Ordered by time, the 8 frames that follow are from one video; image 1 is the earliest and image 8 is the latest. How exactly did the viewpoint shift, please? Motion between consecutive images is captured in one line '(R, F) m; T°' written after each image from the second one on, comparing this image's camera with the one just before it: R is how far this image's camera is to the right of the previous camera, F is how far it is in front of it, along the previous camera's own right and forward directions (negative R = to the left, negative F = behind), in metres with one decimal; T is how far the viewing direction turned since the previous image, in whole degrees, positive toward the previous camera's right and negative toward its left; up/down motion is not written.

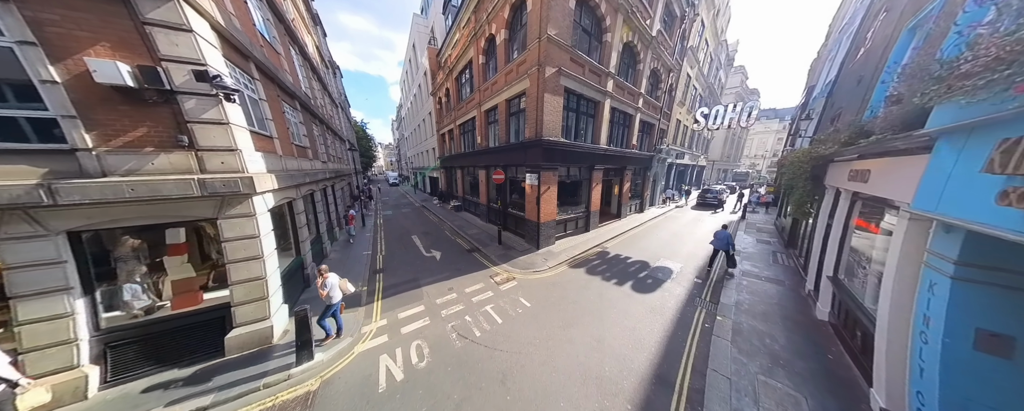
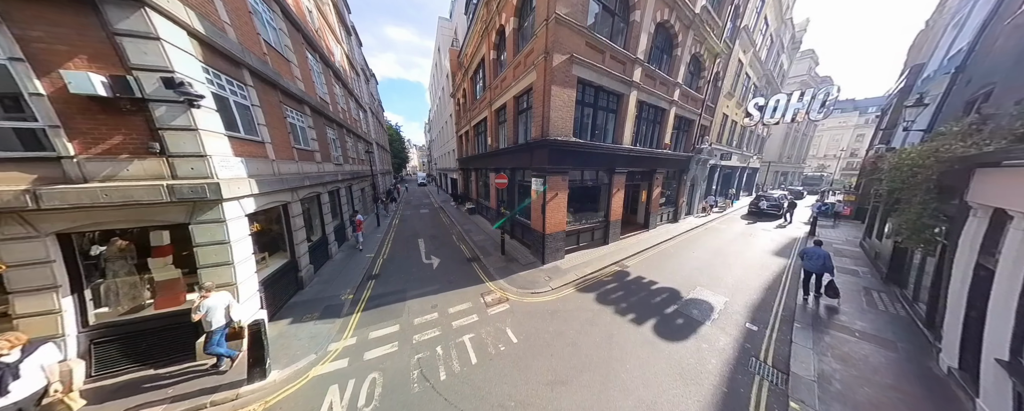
(+0.7, +0.9) m; -7°
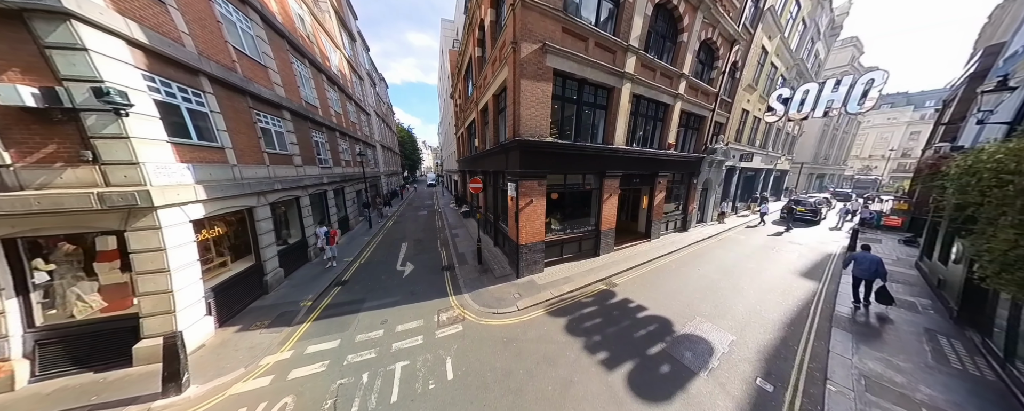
(+1.2, +0.7) m; -3°
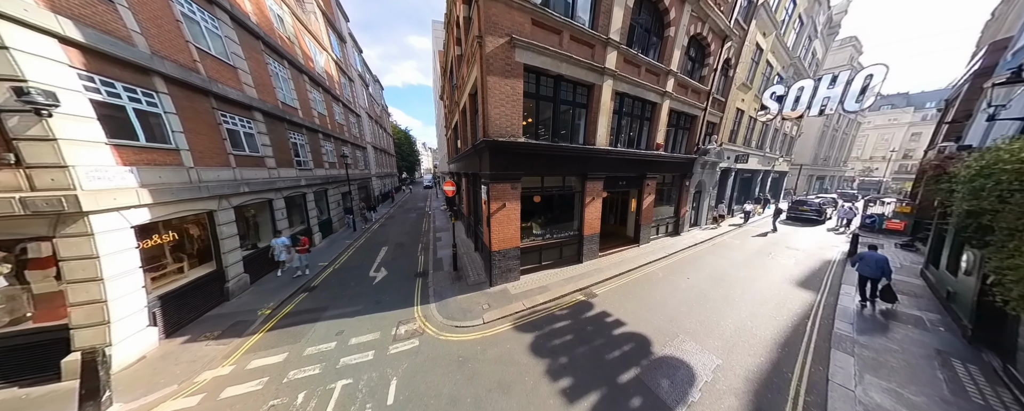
(+0.8, +0.4) m; 0°
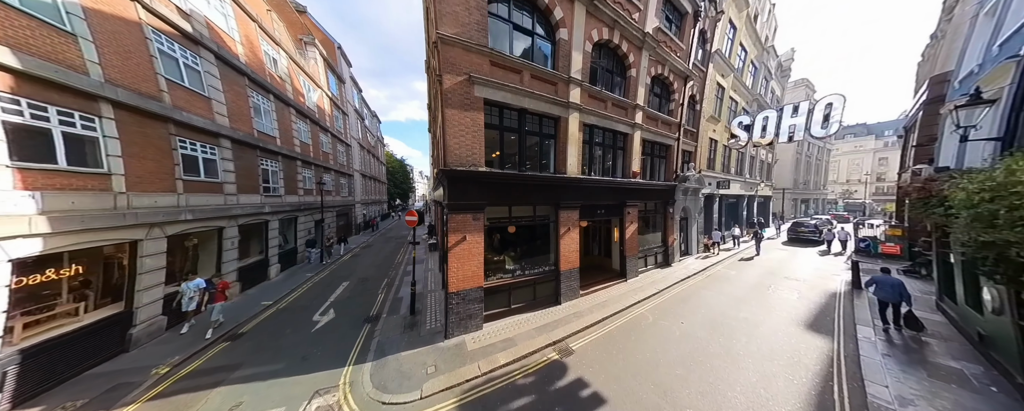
(+0.9, +0.7) m; +1°
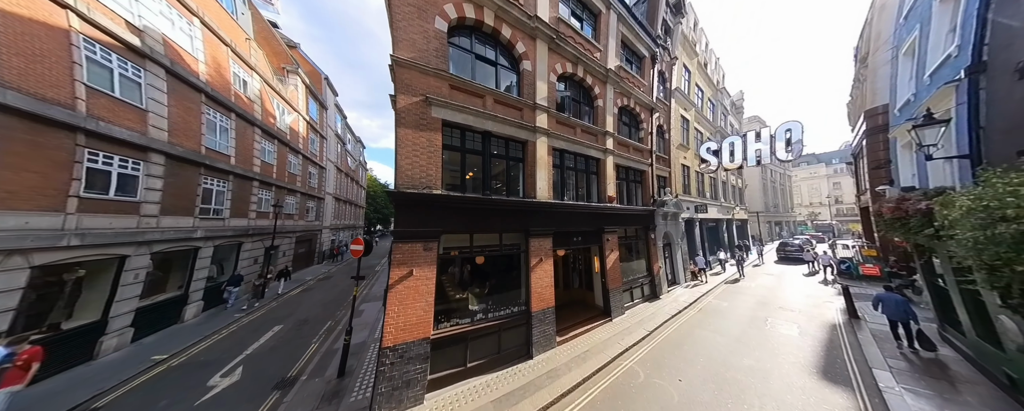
(+0.7, +0.8) m; +3°
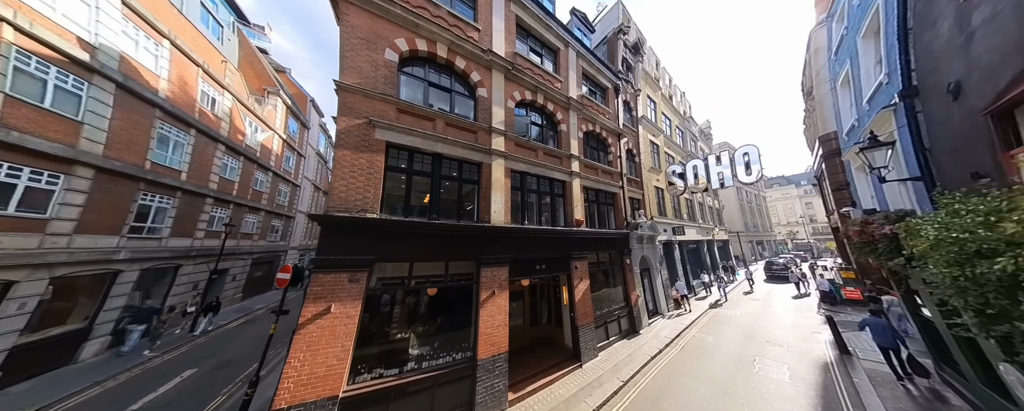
(+1.1, +0.5) m; +2°
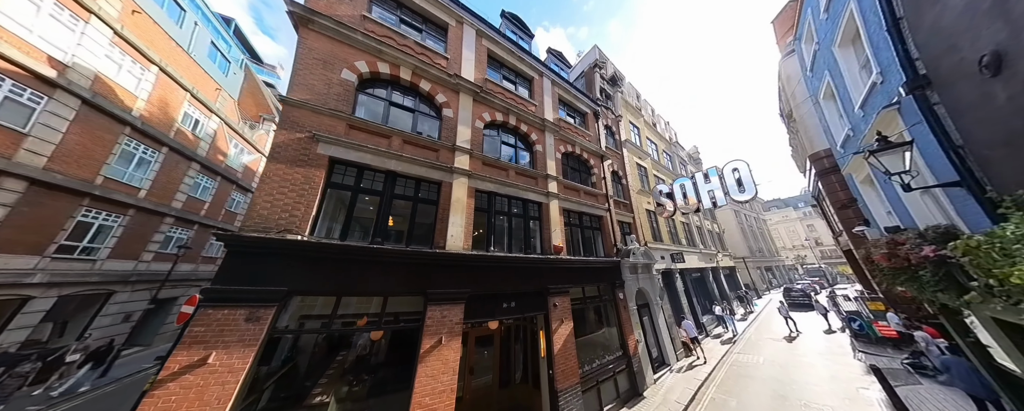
(+0.9, +0.9) m; 0°
